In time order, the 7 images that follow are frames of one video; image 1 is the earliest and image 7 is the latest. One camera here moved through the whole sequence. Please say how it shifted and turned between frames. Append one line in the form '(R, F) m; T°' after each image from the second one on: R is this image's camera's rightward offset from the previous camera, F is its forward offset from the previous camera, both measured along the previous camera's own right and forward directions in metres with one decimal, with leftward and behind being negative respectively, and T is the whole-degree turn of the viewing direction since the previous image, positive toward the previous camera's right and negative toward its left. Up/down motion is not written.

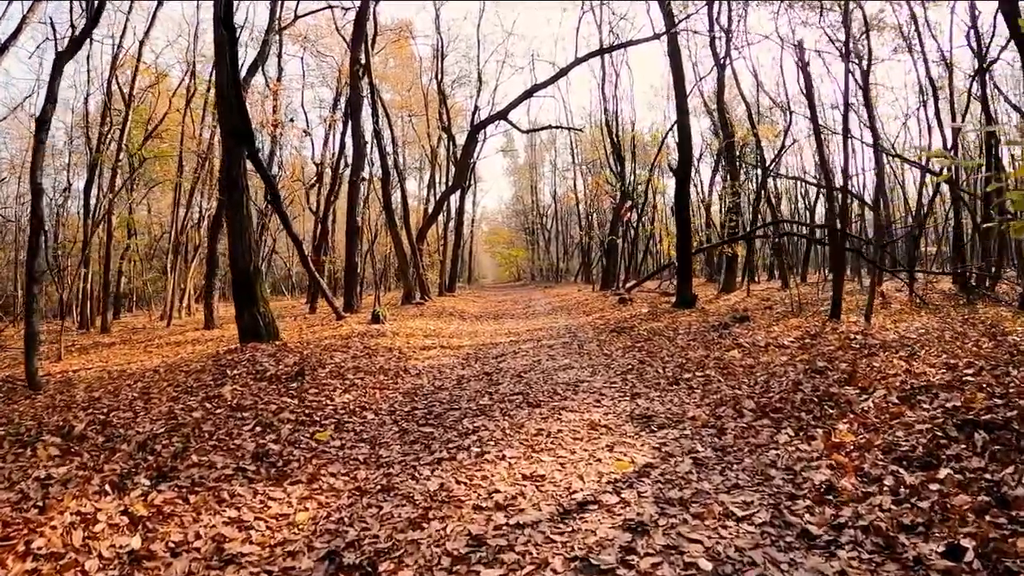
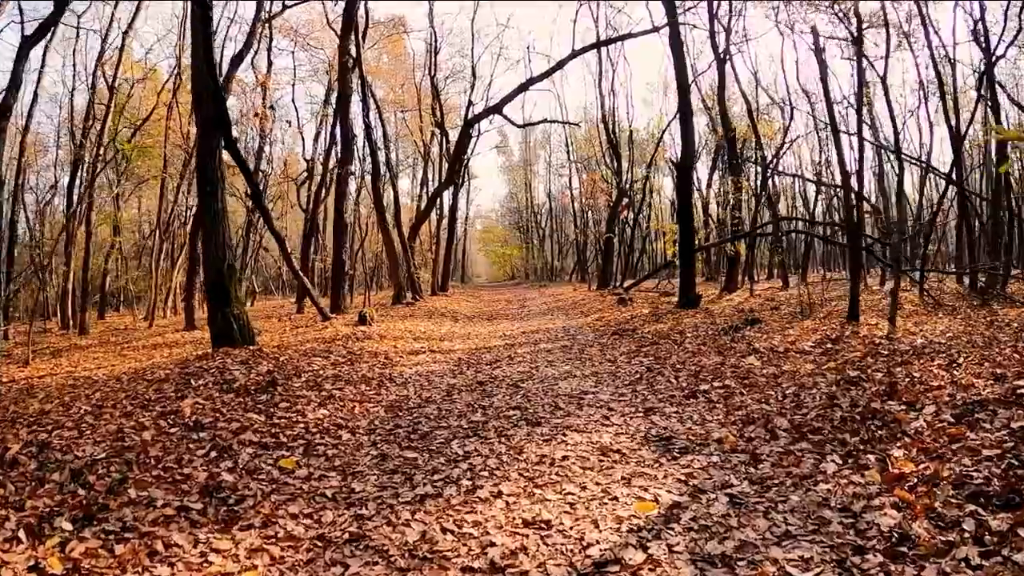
(0.0, +1.0) m; +1°
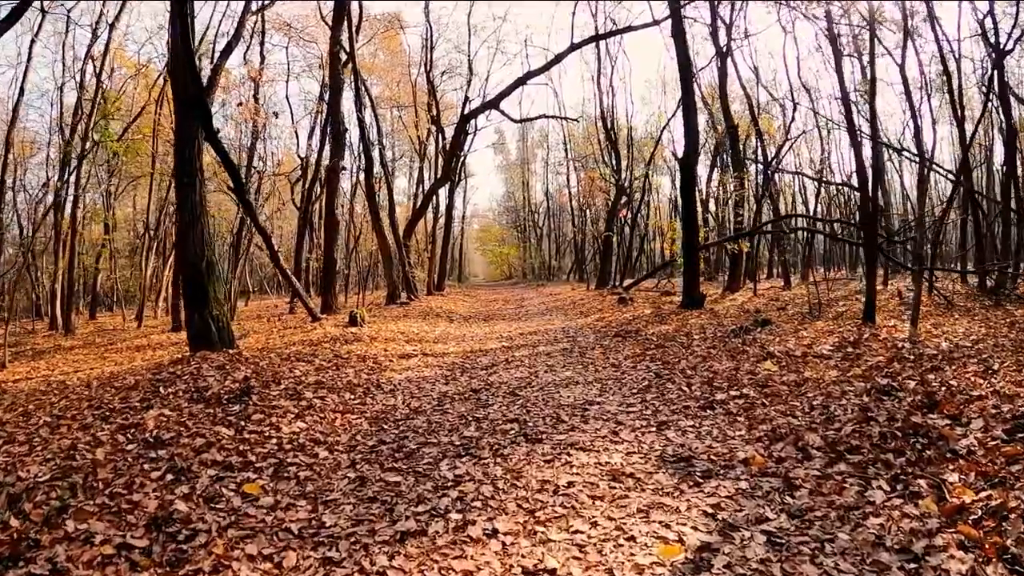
(0.0, +0.7) m; 0°
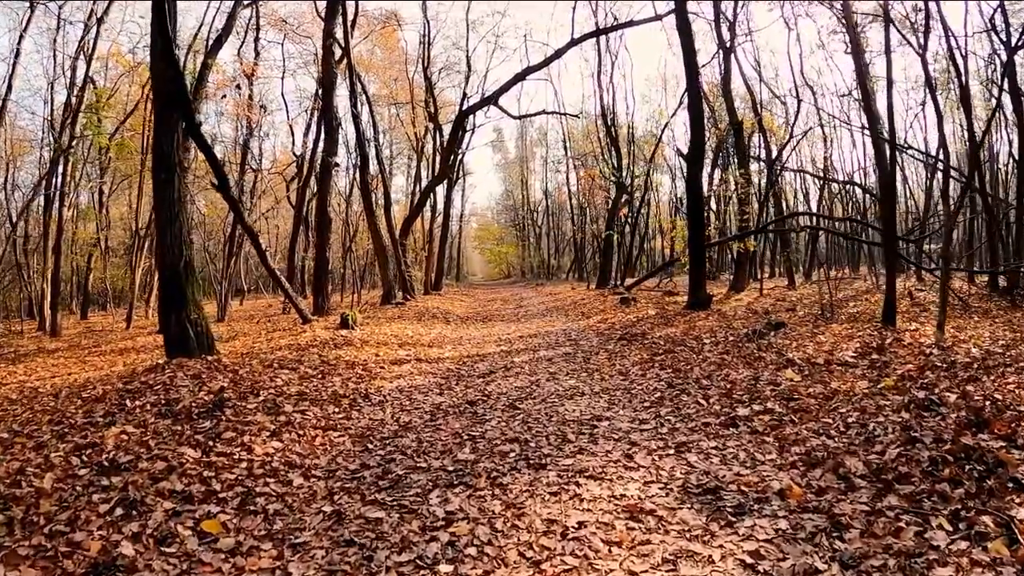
(0.0, +0.7) m; 0°
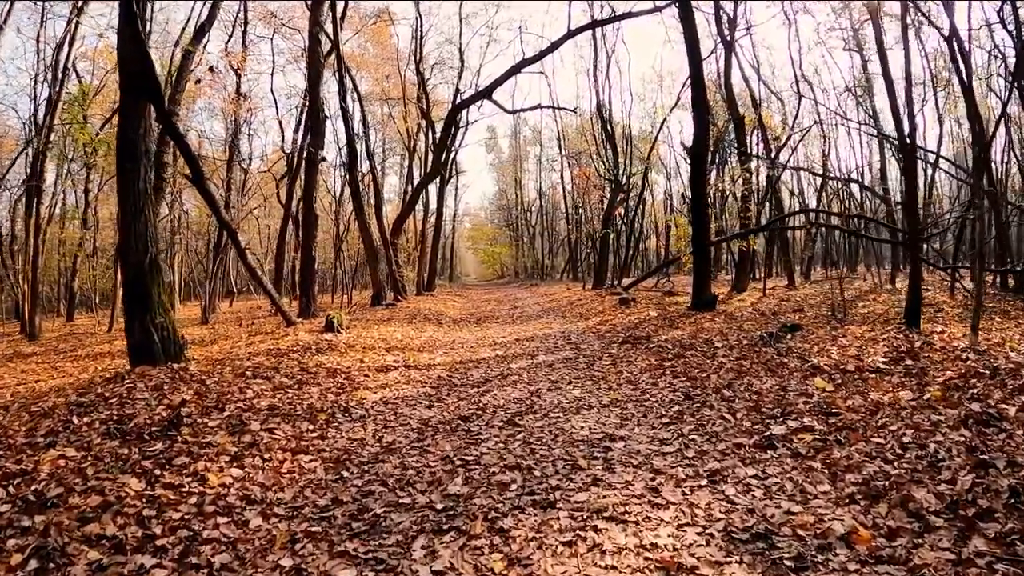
(-0.1, +0.9) m; +1°
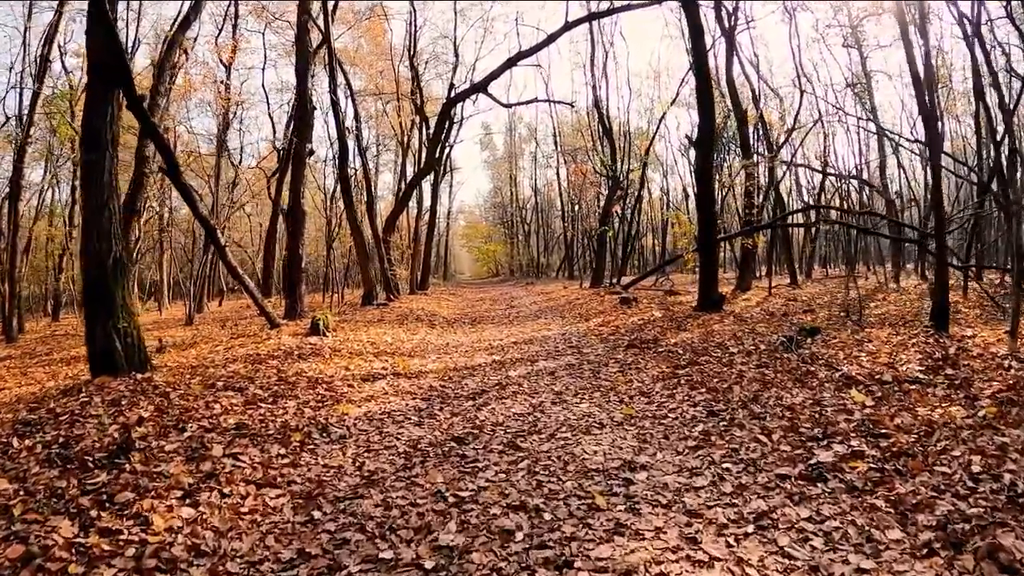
(-0.1, +0.8) m; 0°
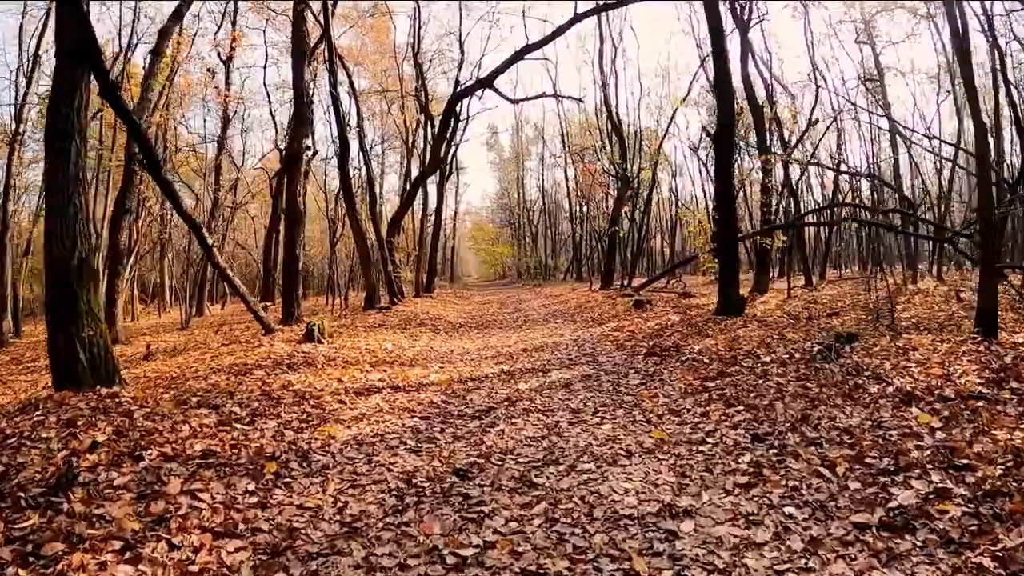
(0.0, +0.9) m; -1°
